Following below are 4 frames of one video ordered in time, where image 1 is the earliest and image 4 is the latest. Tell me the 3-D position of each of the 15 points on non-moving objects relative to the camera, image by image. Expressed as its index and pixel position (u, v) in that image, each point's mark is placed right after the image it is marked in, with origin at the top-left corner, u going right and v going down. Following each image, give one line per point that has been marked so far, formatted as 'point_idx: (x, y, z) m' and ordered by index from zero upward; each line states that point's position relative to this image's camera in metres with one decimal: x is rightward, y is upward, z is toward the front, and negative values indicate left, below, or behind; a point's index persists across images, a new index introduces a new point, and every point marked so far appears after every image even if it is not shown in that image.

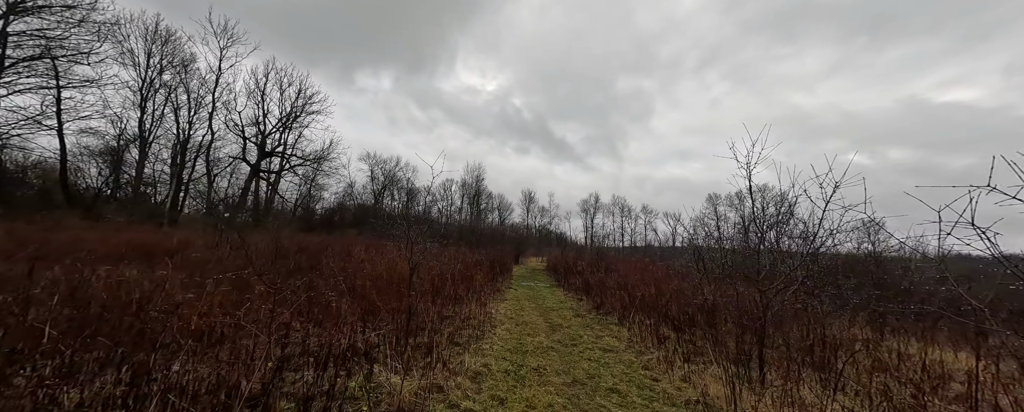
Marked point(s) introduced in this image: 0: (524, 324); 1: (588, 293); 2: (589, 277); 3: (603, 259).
0: (+0.3, -2.7, +7.4) m
1: (+2.6, -3.0, +11.1) m
2: (+2.9, -2.7, +12.4) m
3: (+5.0, -3.0, +18.0) m
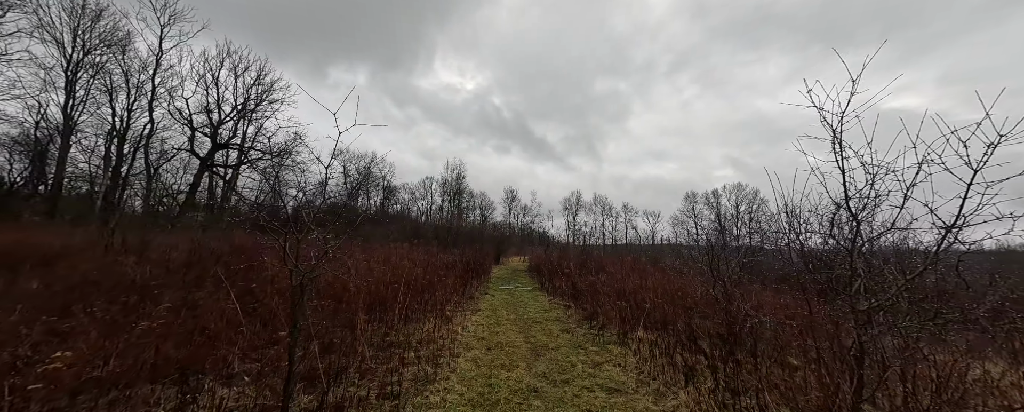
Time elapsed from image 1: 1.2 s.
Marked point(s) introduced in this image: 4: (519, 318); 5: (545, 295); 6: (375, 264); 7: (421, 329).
0: (-0.2, -2.4, +5.7) m
1: (+1.8, -2.7, +9.4) m
2: (+2.1, -2.4, +10.8) m
3: (+3.9, -2.7, +16.4) m
4: (+0.2, -2.8, +8.2) m
5: (+1.2, -3.2, +11.8) m
6: (-4.1, -1.7, +9.7) m
7: (-1.6, -2.2, +5.8) m
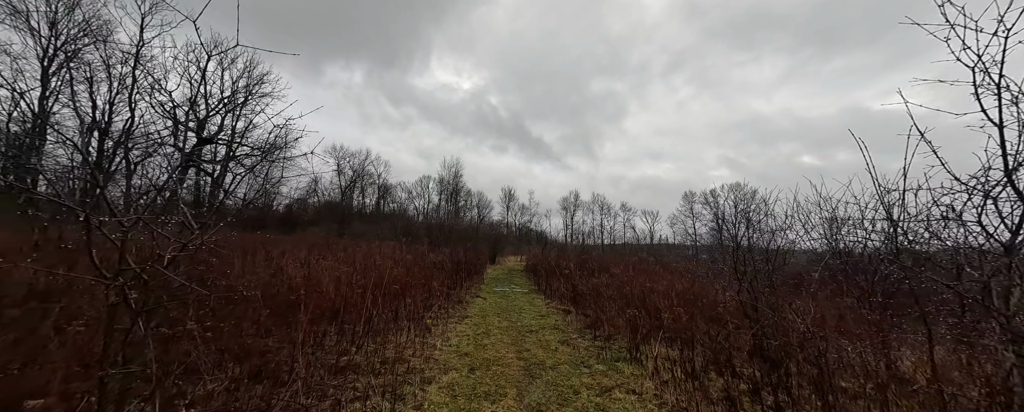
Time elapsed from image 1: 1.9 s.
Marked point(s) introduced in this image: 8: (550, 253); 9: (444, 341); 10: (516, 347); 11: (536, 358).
0: (-0.4, -2.3, +4.6) m
1: (+1.7, -2.5, +8.4) m
2: (+1.9, -2.3, +9.7) m
3: (+3.7, -2.5, +15.4) m
4: (0.0, -2.6, +7.2) m
5: (+1.0, -3.0, +10.8) m
6: (-4.2, -1.5, +8.6) m
7: (-1.8, -2.0, +4.8) m
8: (+2.2, -2.7, +19.0) m
9: (-1.1, -2.3, +5.5) m
10: (+0.1, -2.4, +5.6) m
11: (+0.4, -2.4, +5.1) m
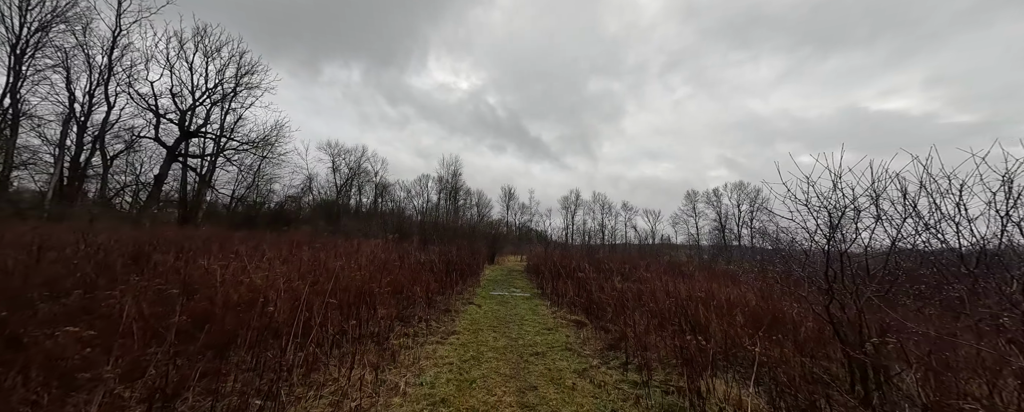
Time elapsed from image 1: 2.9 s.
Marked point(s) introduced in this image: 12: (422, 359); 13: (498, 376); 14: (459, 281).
0: (-0.4, -2.0, +3.0) m
1: (+1.6, -2.2, +6.8) m
2: (+1.9, -2.0, +8.1) m
3: (+3.7, -2.2, +13.8) m
4: (0.0, -2.4, +5.6) m
5: (+1.0, -2.7, +9.2) m
6: (-4.3, -1.3, +7.0) m
7: (-1.8, -1.7, +3.1) m
8: (+2.2, -2.4, +17.4) m
9: (-1.1, -2.0, +3.8) m
10: (+0.1, -2.1, +4.0) m
11: (+0.3, -2.1, +3.5) m
12: (-1.2, -2.1, +4.4) m
13: (-0.2, -2.2, +4.1) m
14: (-1.7, -2.4, +10.4) m
